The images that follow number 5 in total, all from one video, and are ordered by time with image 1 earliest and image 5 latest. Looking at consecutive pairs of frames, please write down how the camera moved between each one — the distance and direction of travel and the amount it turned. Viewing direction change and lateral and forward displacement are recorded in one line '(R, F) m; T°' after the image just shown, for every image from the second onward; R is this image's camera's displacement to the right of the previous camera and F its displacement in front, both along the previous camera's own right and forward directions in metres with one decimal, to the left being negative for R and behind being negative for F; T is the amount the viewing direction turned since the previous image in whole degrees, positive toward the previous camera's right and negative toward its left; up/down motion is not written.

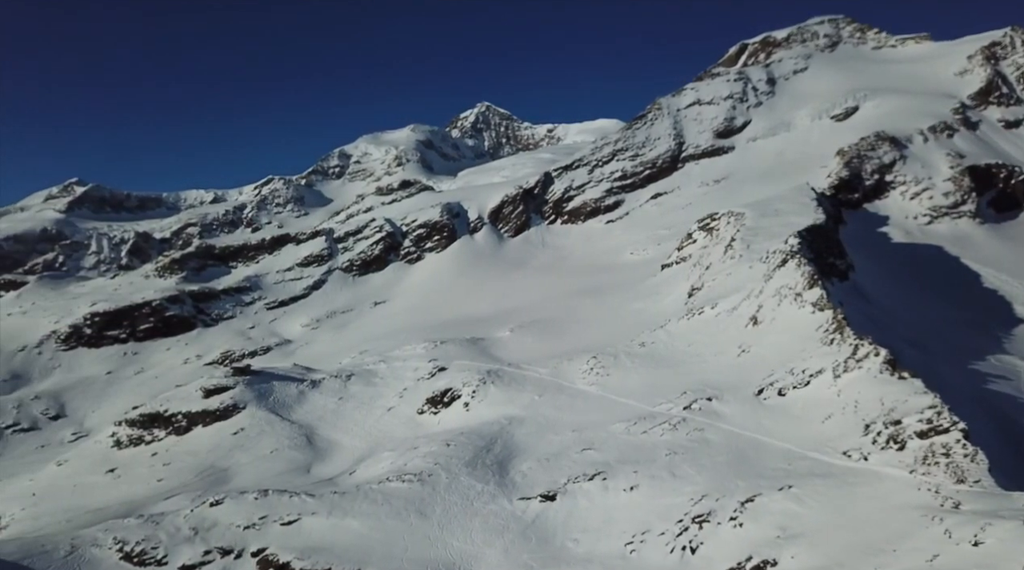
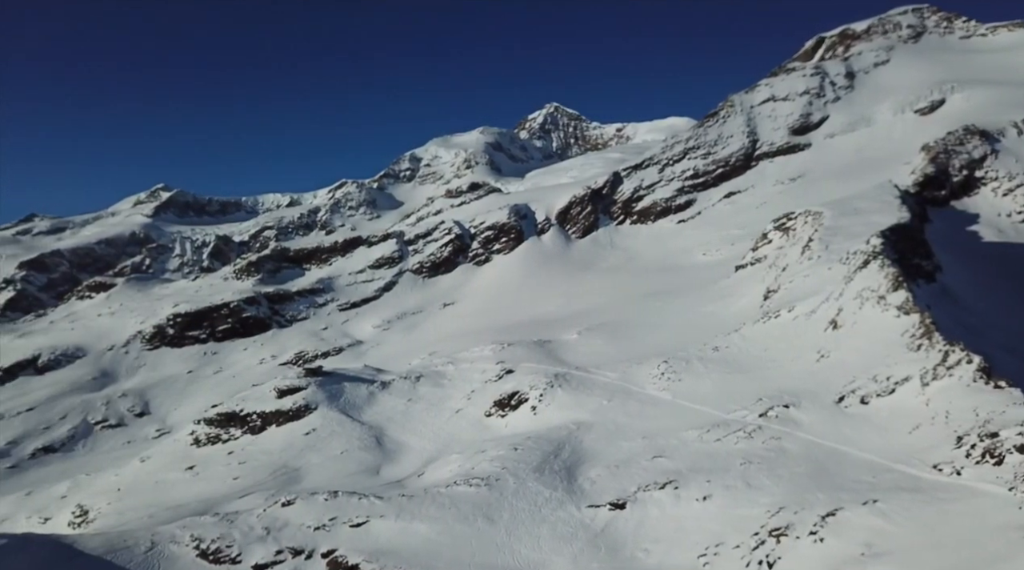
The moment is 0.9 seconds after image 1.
(+0.1, +1.7) m; -4°
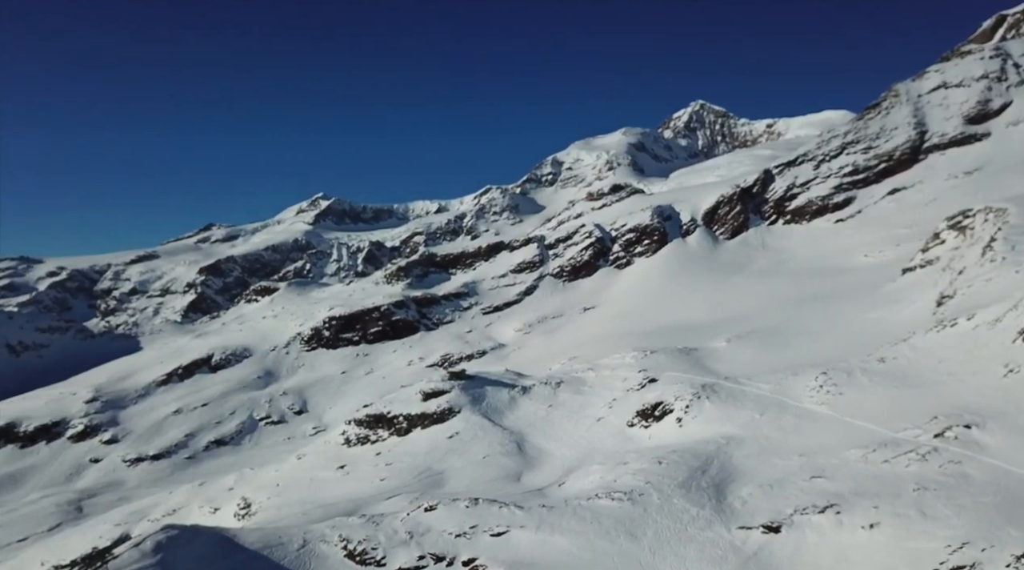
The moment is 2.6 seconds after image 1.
(0.0, +4.0) m; -8°
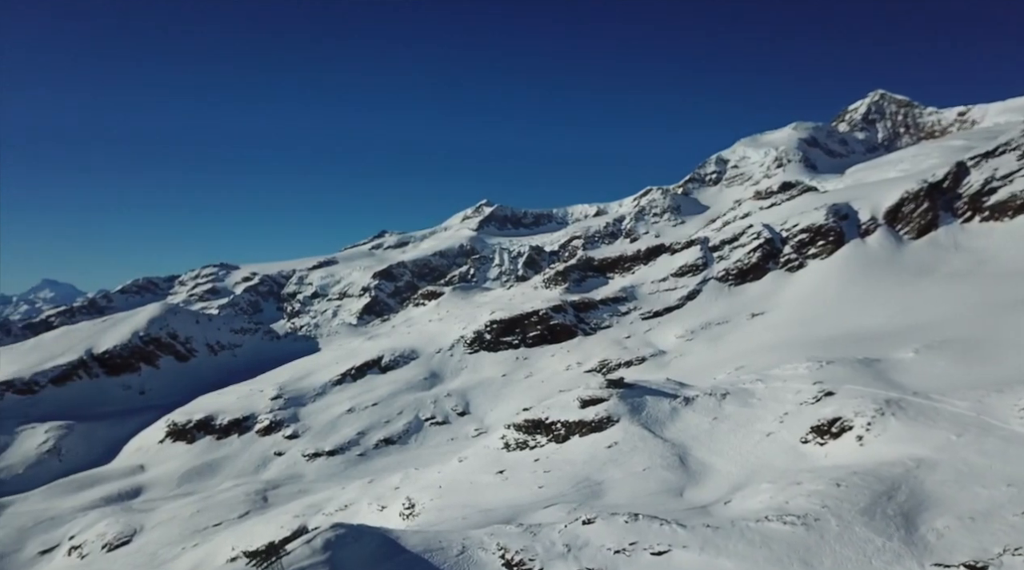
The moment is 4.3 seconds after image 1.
(0.0, +5.5) m; -9°
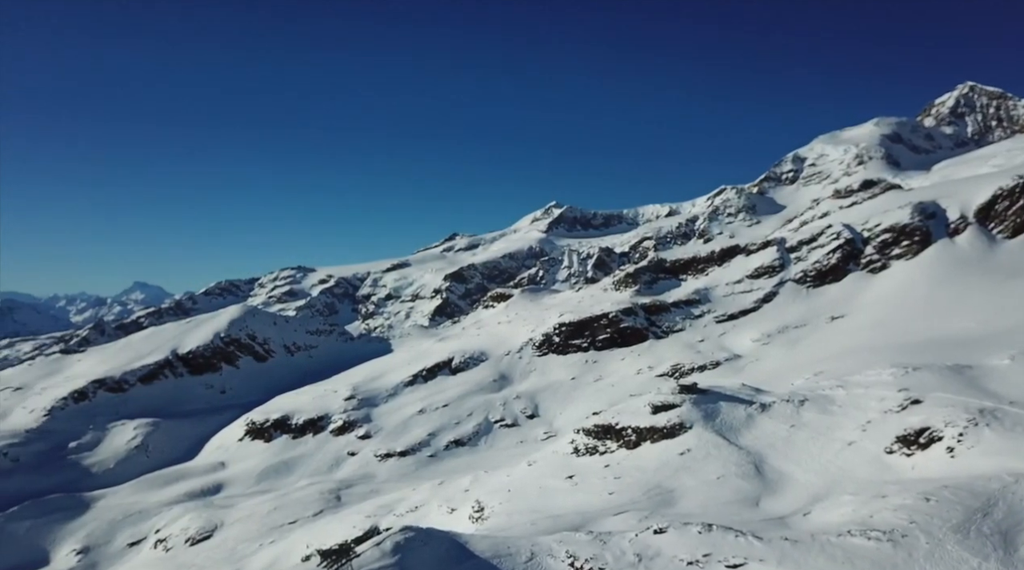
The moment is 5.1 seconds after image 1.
(+0.2, +3.0) m; -4°
